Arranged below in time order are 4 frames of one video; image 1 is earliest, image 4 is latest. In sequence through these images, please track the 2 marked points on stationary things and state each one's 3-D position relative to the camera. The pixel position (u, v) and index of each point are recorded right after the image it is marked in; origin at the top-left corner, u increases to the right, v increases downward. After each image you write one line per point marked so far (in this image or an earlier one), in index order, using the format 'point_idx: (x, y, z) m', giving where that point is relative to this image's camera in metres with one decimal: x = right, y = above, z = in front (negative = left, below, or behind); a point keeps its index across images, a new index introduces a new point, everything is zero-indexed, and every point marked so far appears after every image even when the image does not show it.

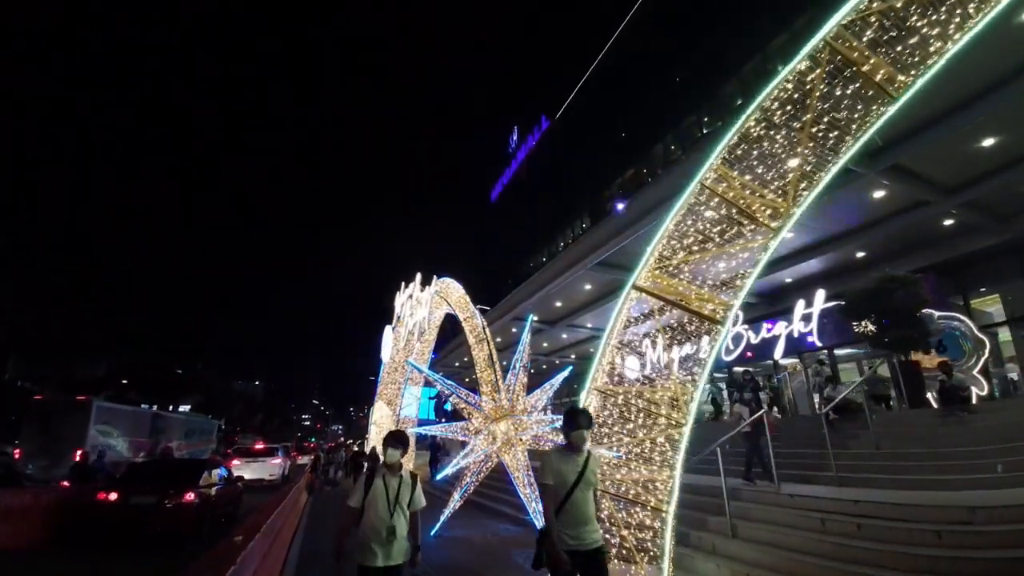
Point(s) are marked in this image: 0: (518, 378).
0: (+0.1, -1.6, +10.1) m
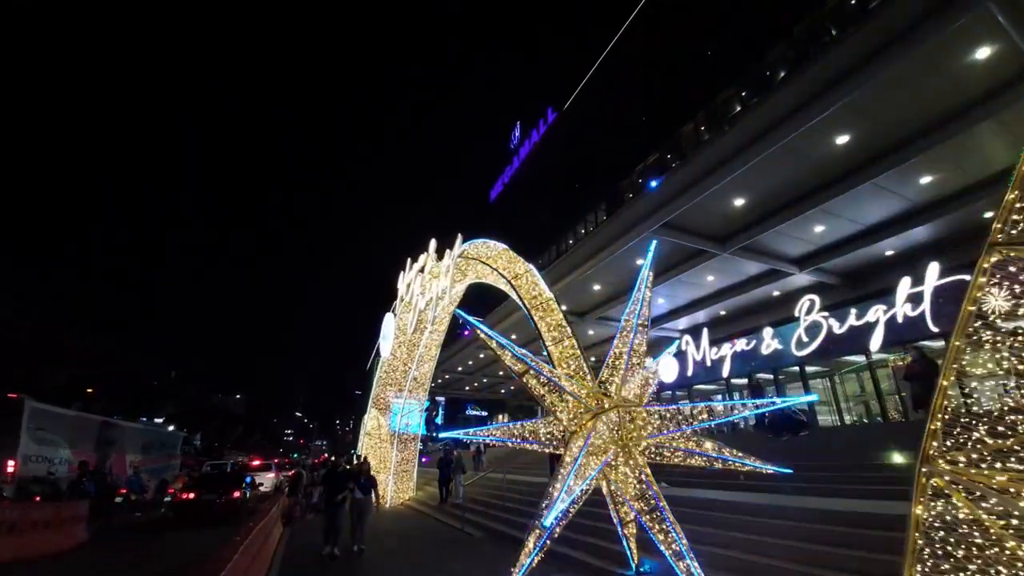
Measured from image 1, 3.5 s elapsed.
0: (+1.3, -0.7, +6.2) m
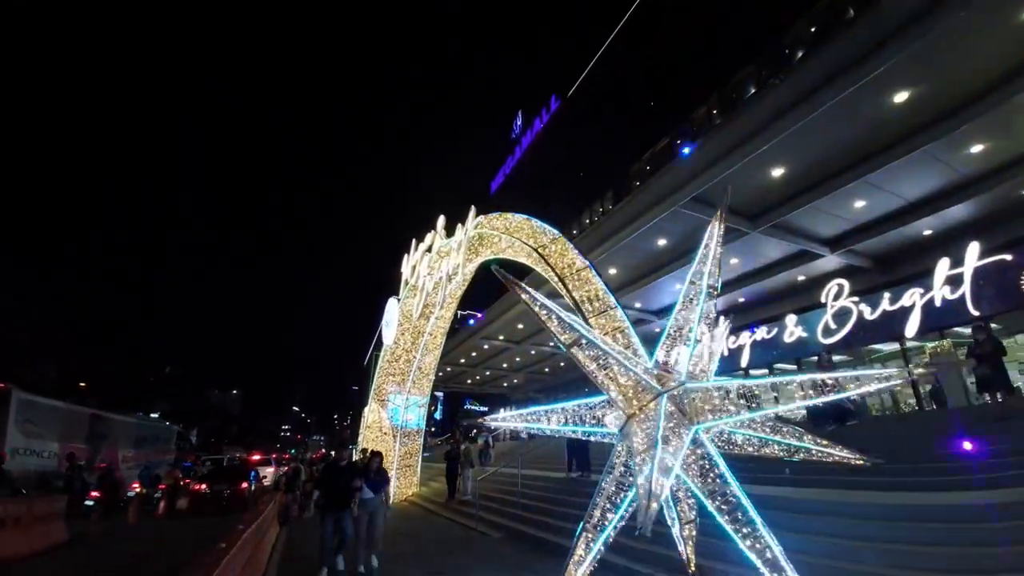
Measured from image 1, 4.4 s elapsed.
0: (+1.6, -0.3, +5.2) m
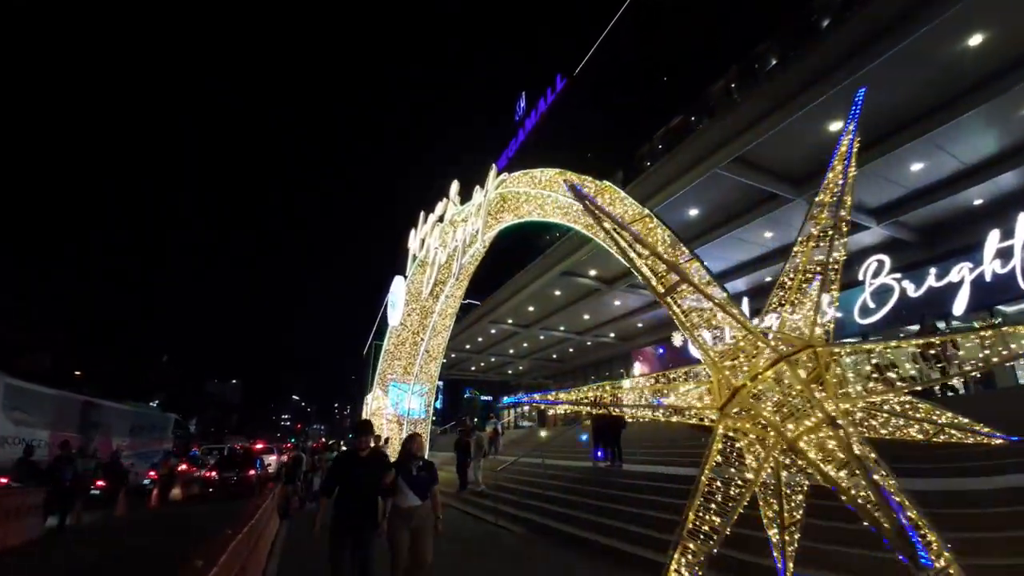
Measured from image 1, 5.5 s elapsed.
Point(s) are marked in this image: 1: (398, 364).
0: (+2.1, +0.2, +4.0) m
1: (-3.4, -2.2, +17.1) m
